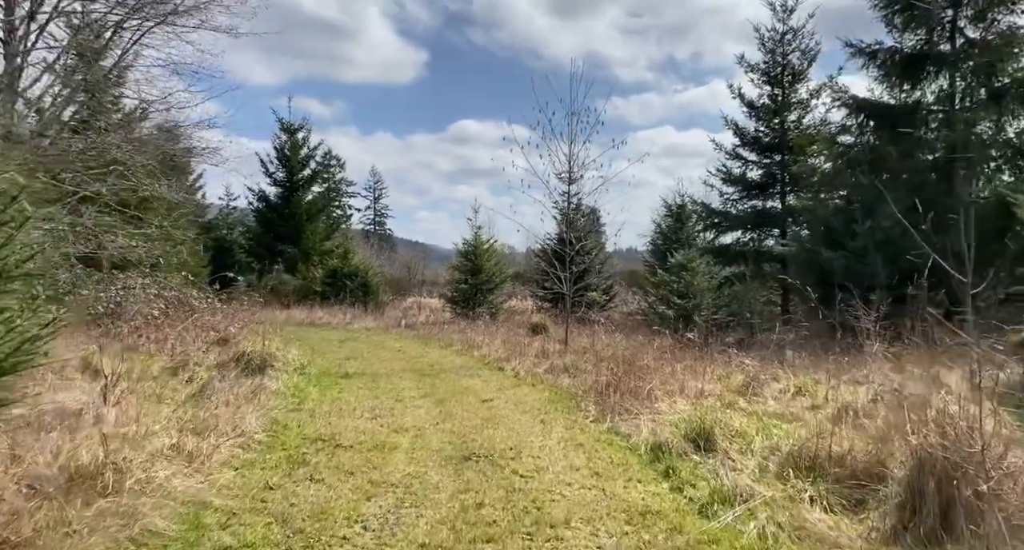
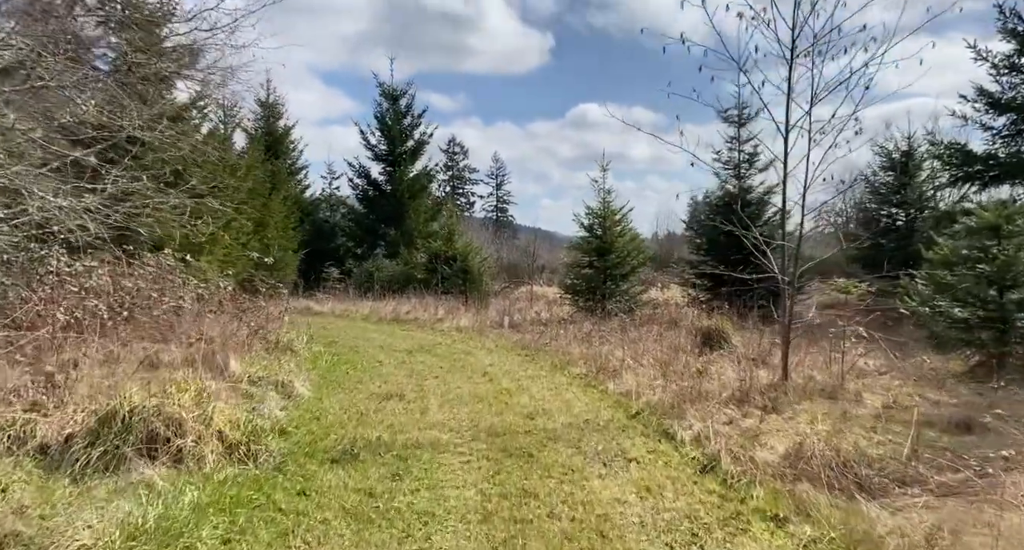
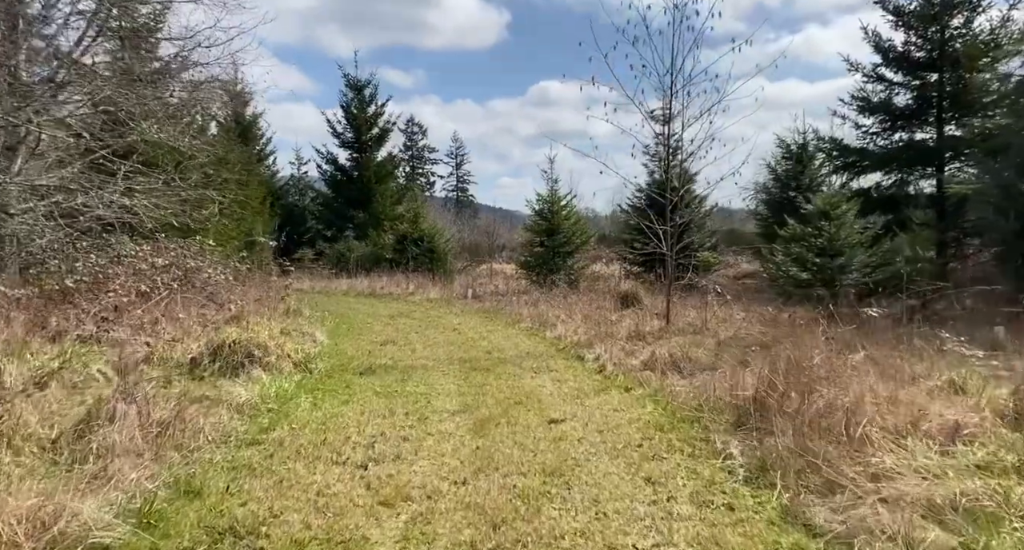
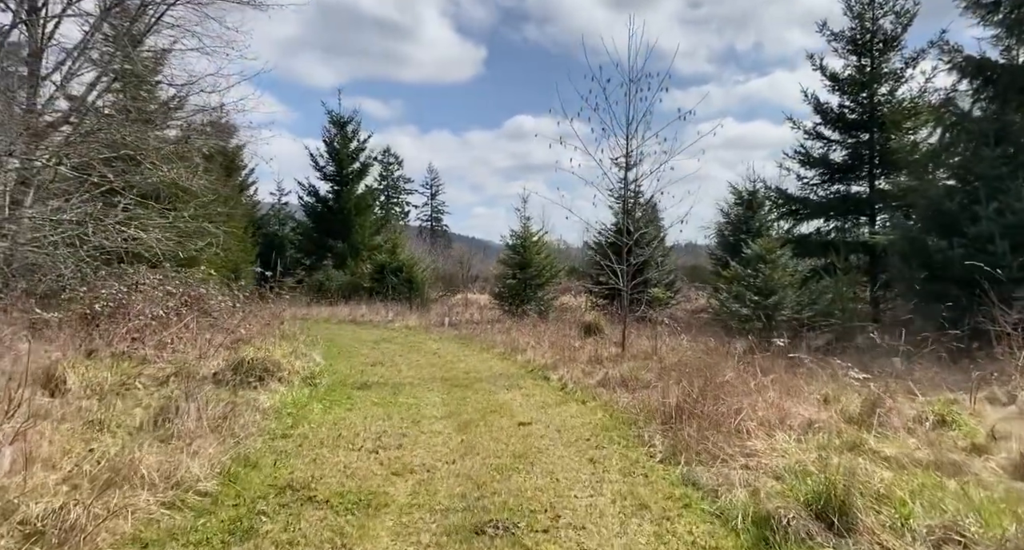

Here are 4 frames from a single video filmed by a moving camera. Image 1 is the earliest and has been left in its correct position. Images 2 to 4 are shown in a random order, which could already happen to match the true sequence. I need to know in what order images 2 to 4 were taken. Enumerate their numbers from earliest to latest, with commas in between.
4, 3, 2
